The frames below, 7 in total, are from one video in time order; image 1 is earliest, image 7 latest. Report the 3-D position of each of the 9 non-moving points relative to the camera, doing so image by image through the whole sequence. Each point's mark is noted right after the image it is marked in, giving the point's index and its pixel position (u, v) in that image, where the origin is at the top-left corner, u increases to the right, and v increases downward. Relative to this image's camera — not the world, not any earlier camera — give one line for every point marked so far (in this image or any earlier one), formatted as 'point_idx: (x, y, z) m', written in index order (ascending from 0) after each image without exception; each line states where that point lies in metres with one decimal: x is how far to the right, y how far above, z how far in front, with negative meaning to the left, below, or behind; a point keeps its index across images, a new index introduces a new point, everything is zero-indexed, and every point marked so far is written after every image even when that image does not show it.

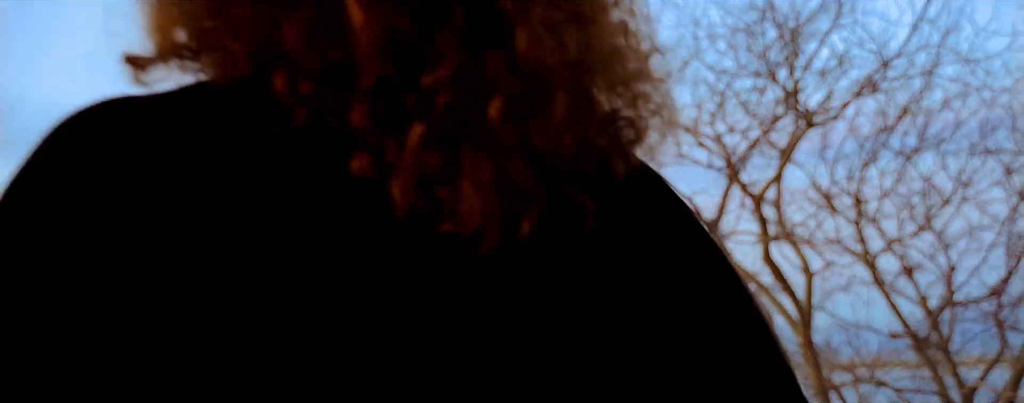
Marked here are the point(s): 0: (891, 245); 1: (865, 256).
0: (+1.9, -0.2, +3.6) m
1: (+1.7, -0.3, +3.5) m
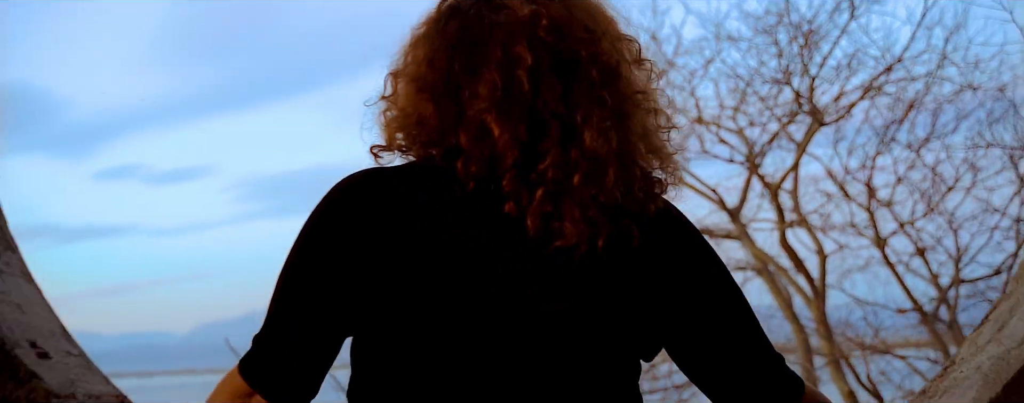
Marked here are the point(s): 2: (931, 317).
0: (+2.1, -0.1, +3.9) m
1: (+1.9, -0.2, +3.8) m
2: (+2.0, -0.6, +3.4) m
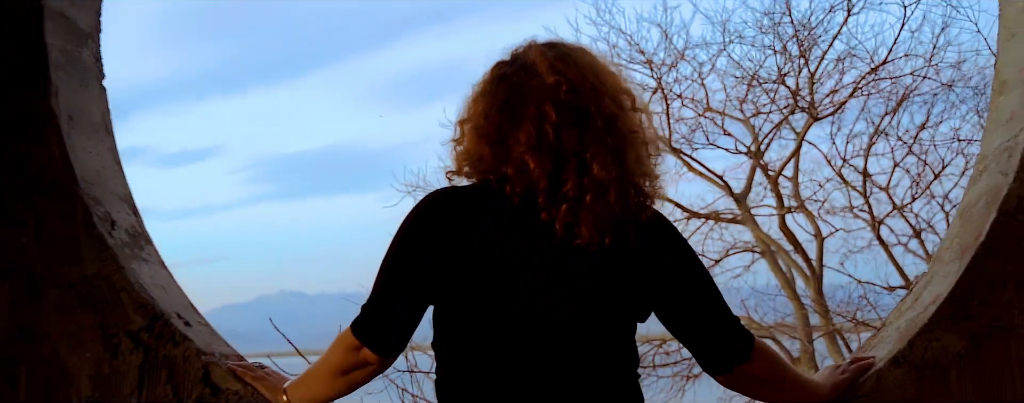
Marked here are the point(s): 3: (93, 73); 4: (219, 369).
0: (+2.2, -0.1, +4.2) m
1: (+2.1, -0.1, +4.1) m
2: (+2.1, -0.5, +3.7) m
3: (-1.0, +0.3, +1.6) m
4: (-0.6, -0.3, +1.4) m
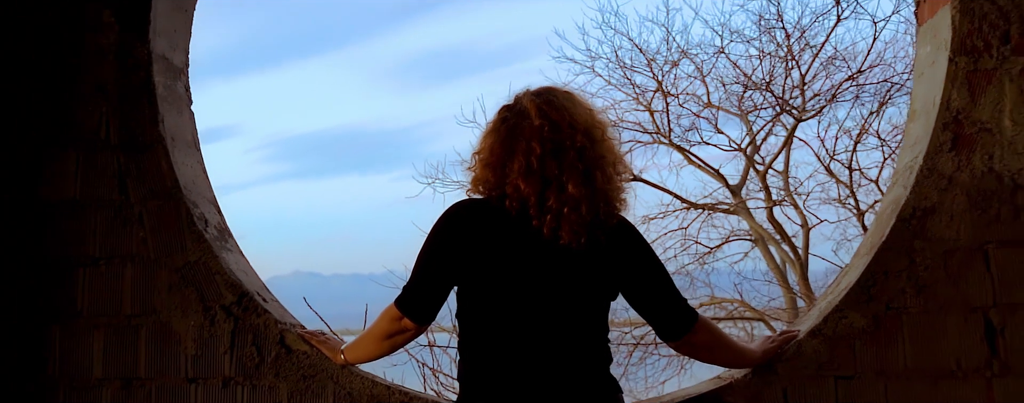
0: (+2.3, 0.0, +4.5) m
1: (+2.1, -0.1, +4.4) m
2: (+2.2, -0.4, +4.1) m
3: (-0.9, +0.3, +2.1) m
4: (-0.6, -0.3, +1.9) m
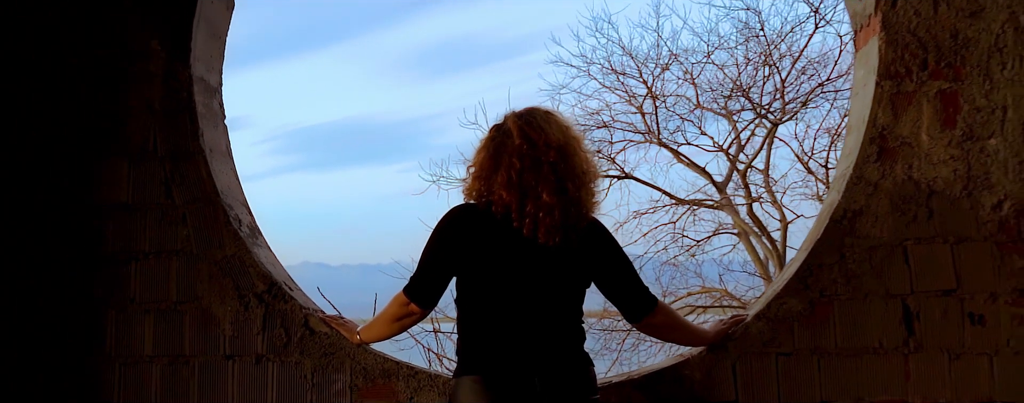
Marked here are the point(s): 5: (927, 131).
0: (+2.3, 0.0, +4.8) m
1: (+2.1, 0.0, +4.7) m
2: (+2.2, -0.4, +4.4) m
3: (-1.0, +0.3, +2.4) m
4: (-0.6, -0.4, +2.2) m
5: (+1.2, +0.2, +2.0) m
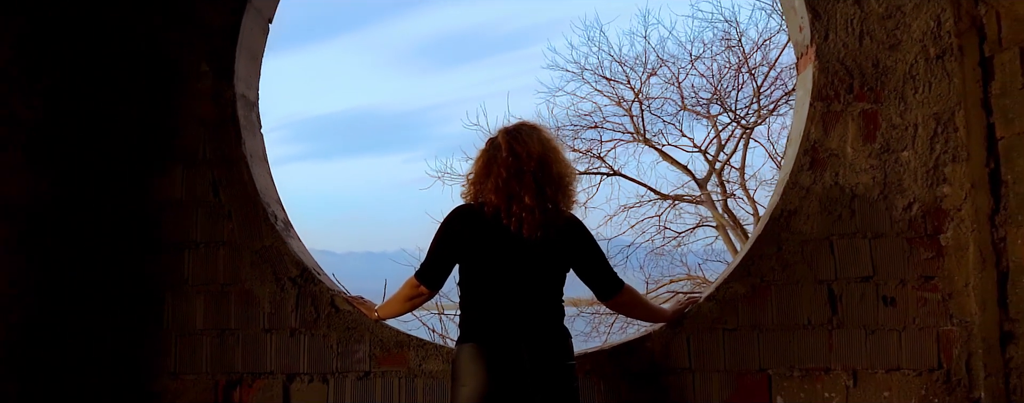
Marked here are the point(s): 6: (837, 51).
0: (+2.3, +0.1, +5.2) m
1: (+2.1, 0.0, +5.1) m
2: (+2.2, -0.4, +4.8) m
3: (-1.0, +0.3, +2.8) m
4: (-0.6, -0.3, +2.6) m
5: (+1.1, +0.2, +2.4) m
6: (+1.1, +0.5, +2.4) m
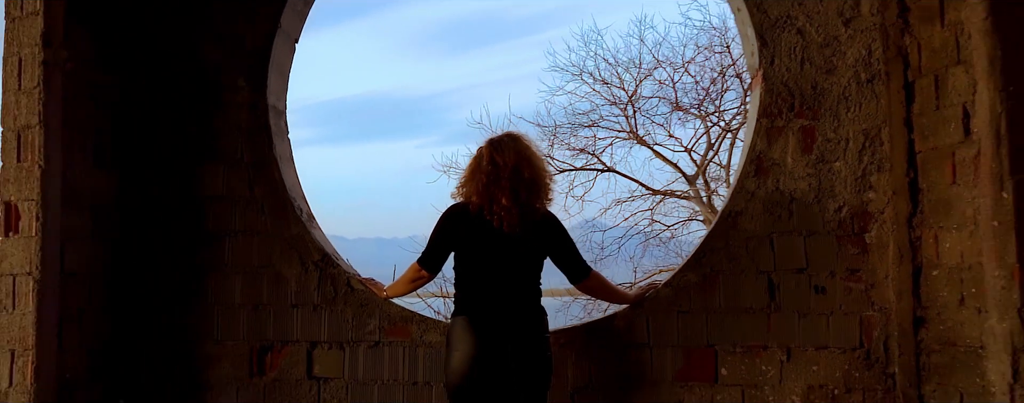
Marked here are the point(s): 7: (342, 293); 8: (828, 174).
0: (+2.3, +0.1, +5.5) m
1: (+2.2, 0.0, +5.5) m
2: (+2.2, -0.4, +5.2) m
3: (-1.0, +0.3, +3.2) m
4: (-0.7, -0.3, +3.0) m
5: (+1.1, +0.2, +2.8) m
6: (+1.1, +0.5, +2.8) m
7: (-0.7, -0.4, +3.0) m
8: (+1.2, +0.1, +2.8) m
